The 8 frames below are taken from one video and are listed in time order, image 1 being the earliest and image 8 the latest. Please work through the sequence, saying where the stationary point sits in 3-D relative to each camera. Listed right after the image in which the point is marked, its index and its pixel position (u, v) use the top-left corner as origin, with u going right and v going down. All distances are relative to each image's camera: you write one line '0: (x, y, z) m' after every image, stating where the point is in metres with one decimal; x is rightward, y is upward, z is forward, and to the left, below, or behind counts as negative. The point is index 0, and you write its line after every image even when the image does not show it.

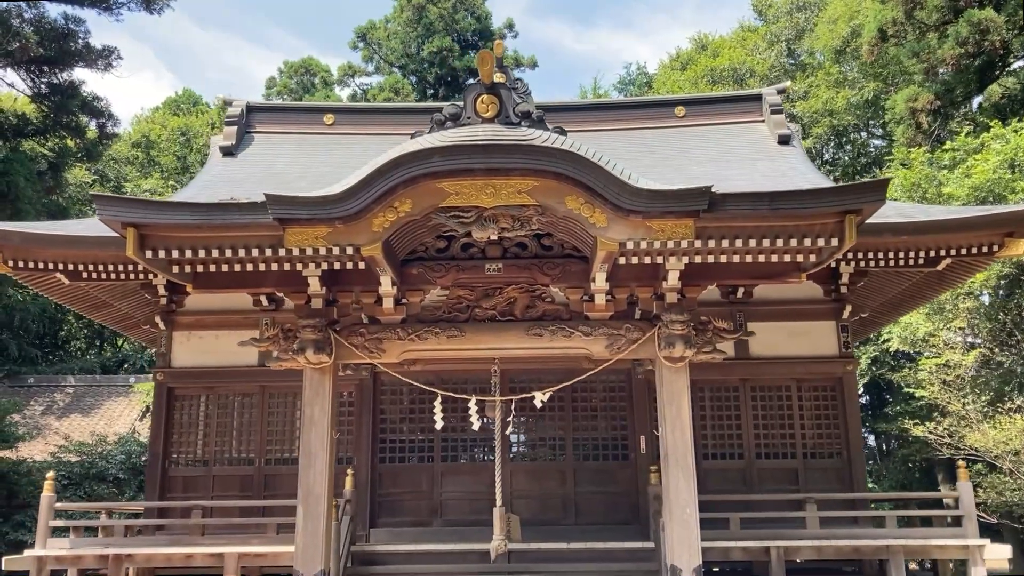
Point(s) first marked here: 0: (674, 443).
0: (+1.2, -1.1, +5.3) m
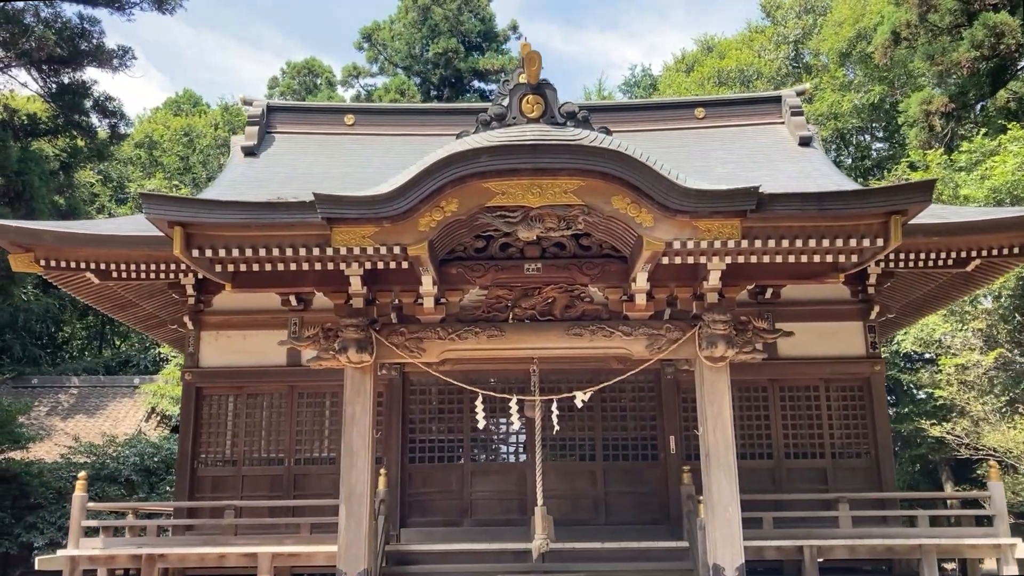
0: (+1.5, -1.1, +5.3) m
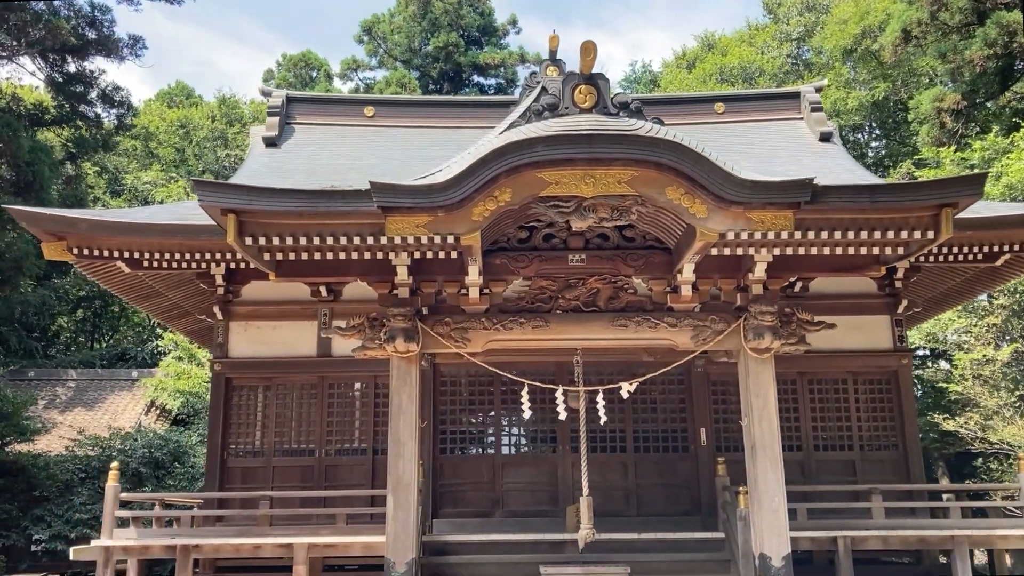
0: (+1.8, -1.0, +5.3) m
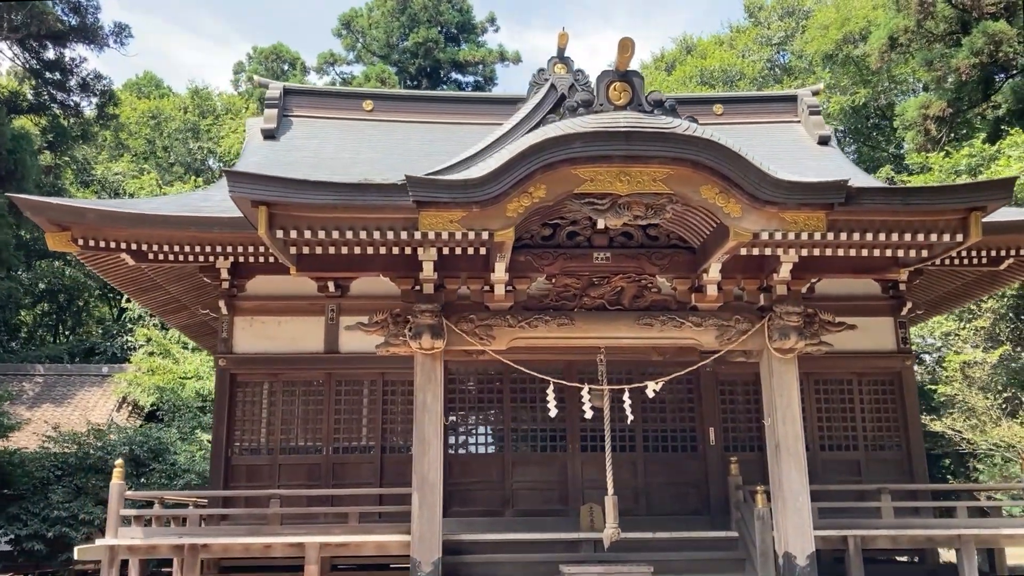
0: (+2.0, -1.0, +5.3) m
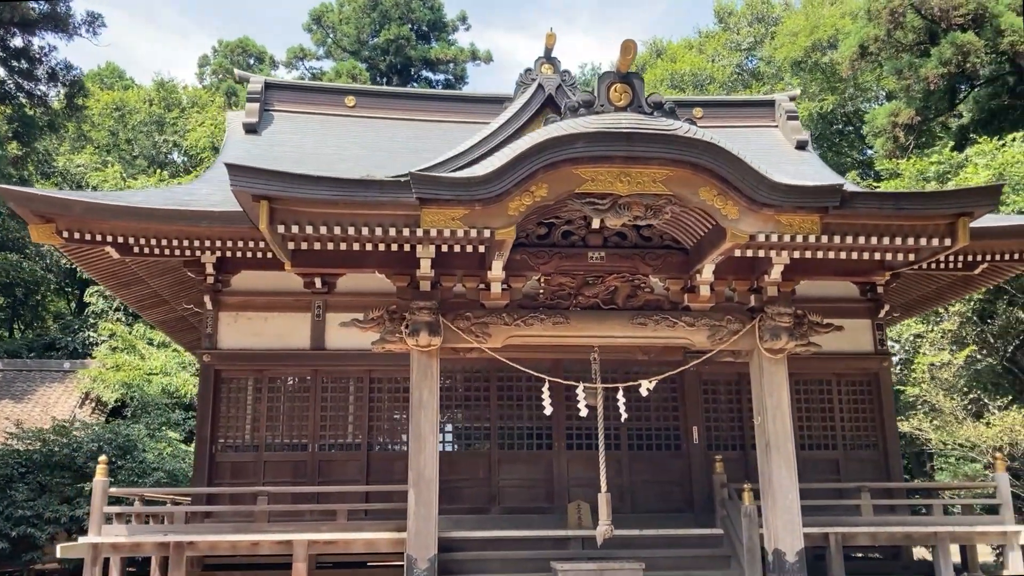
0: (+1.9, -1.1, +5.4) m
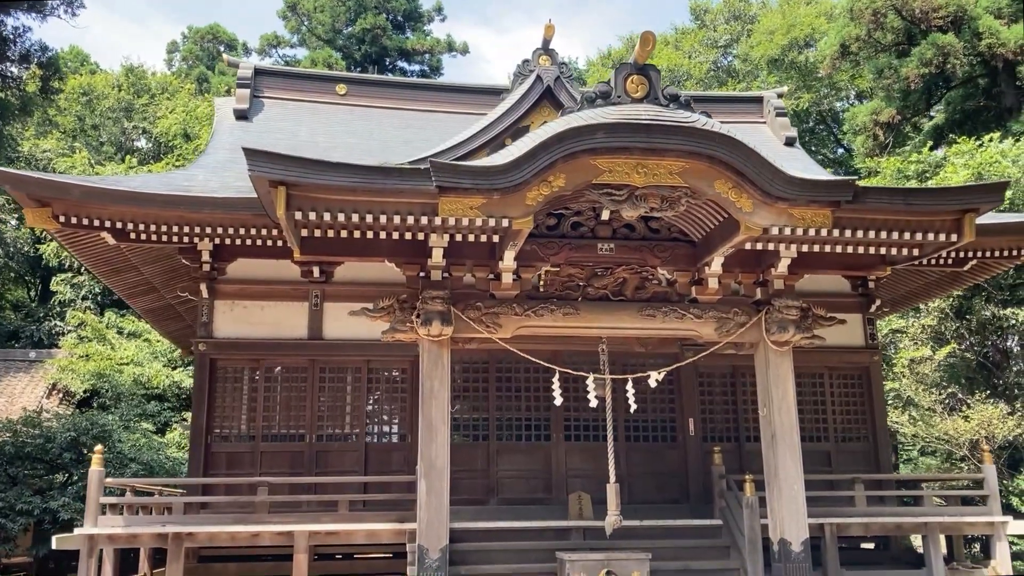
0: (+2.0, -1.0, +5.5) m
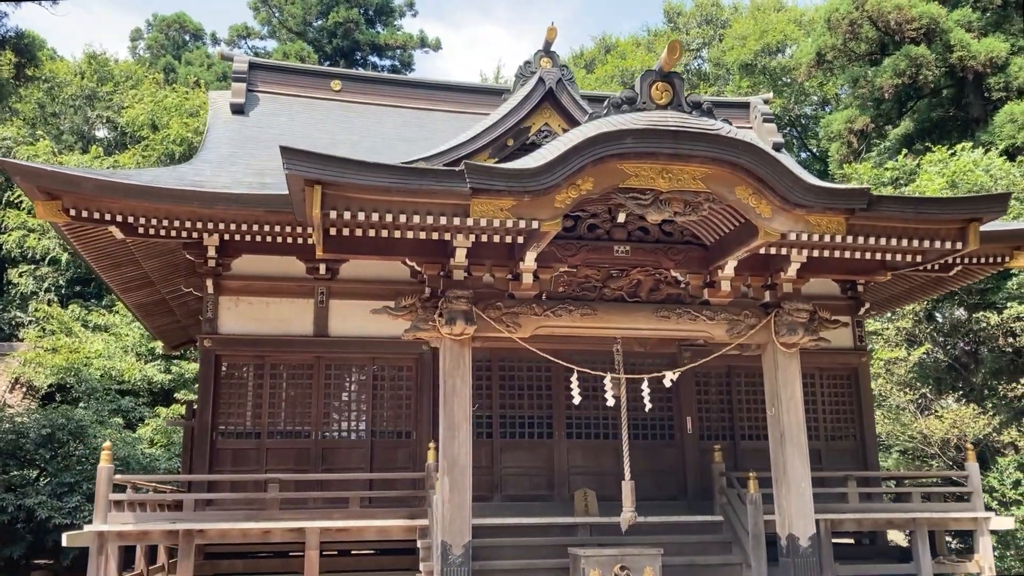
0: (+2.1, -1.0, +5.7) m
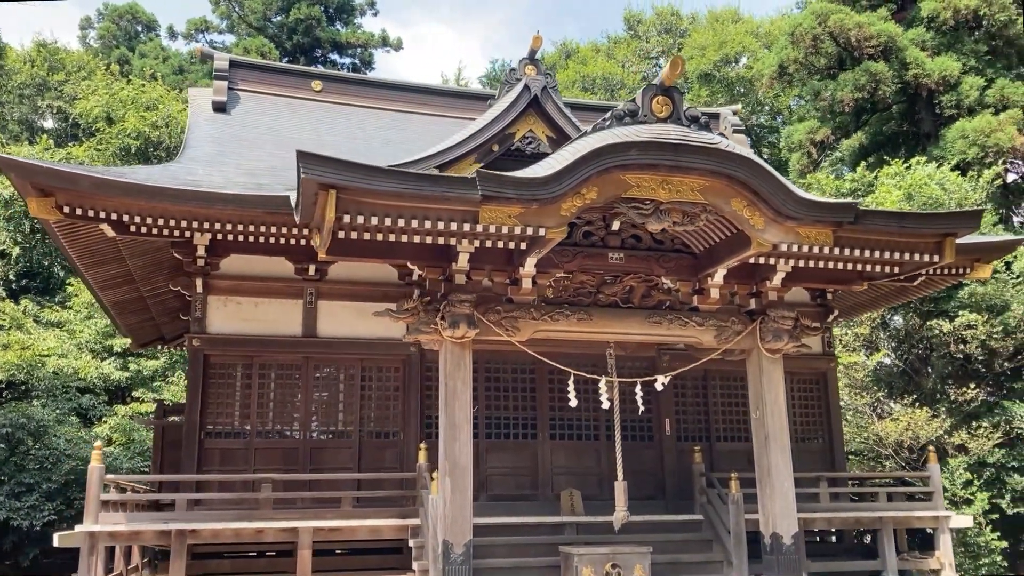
0: (+2.1, -1.1, +6.0) m
